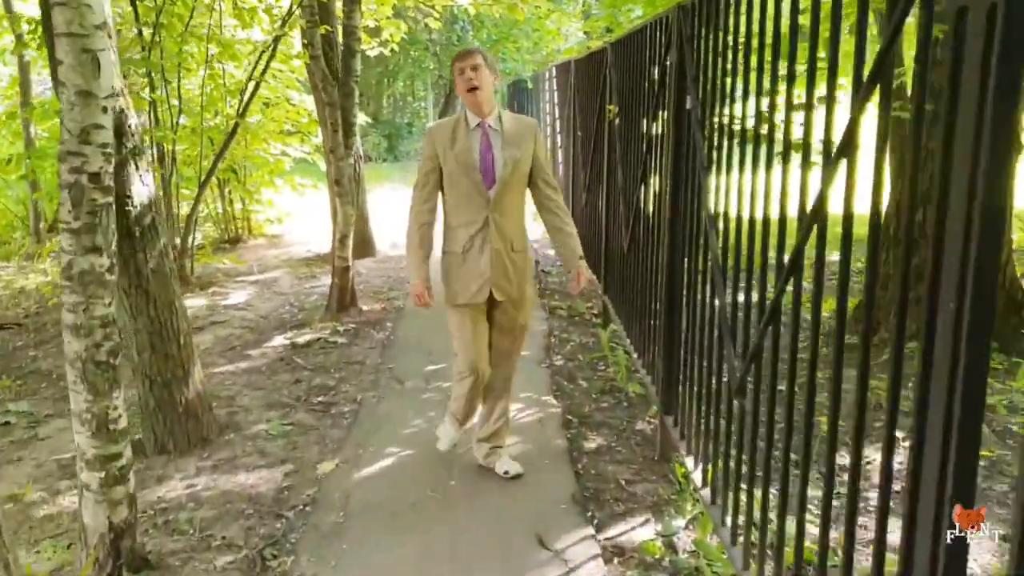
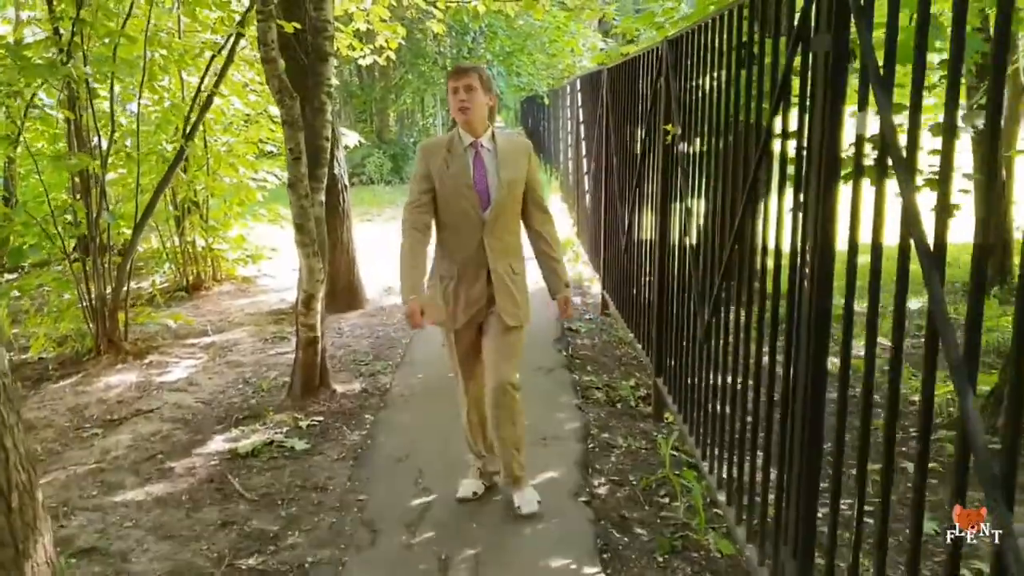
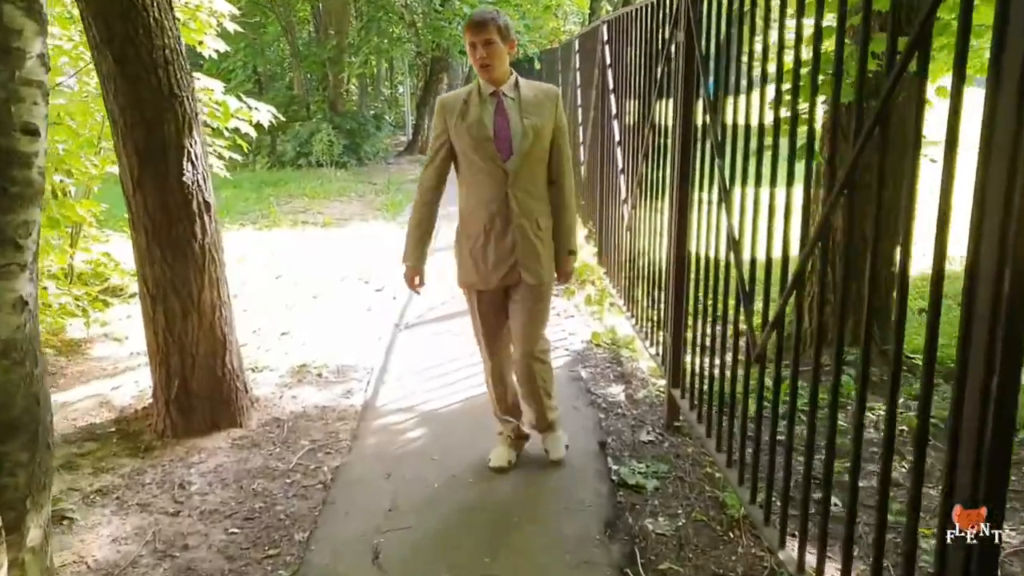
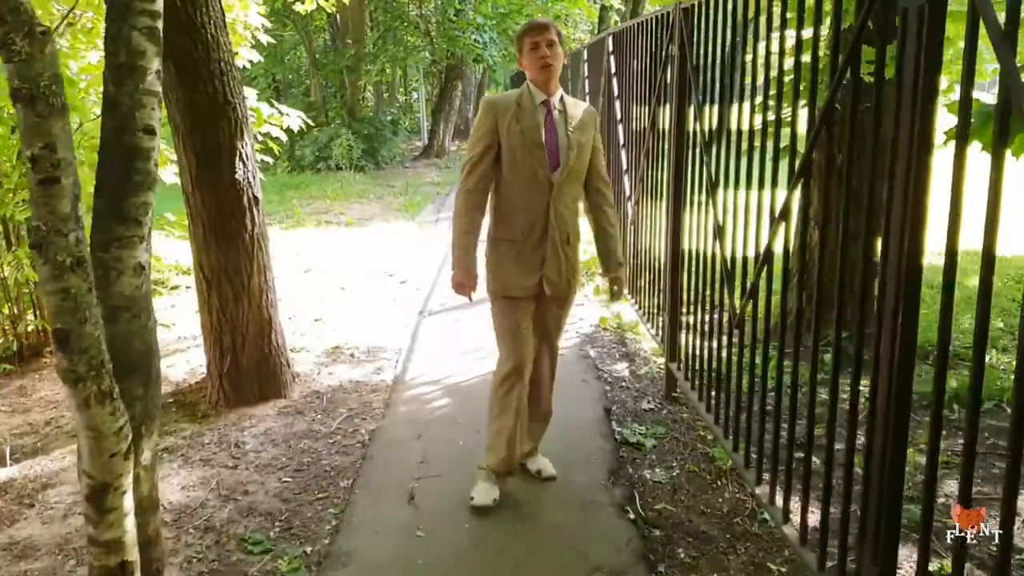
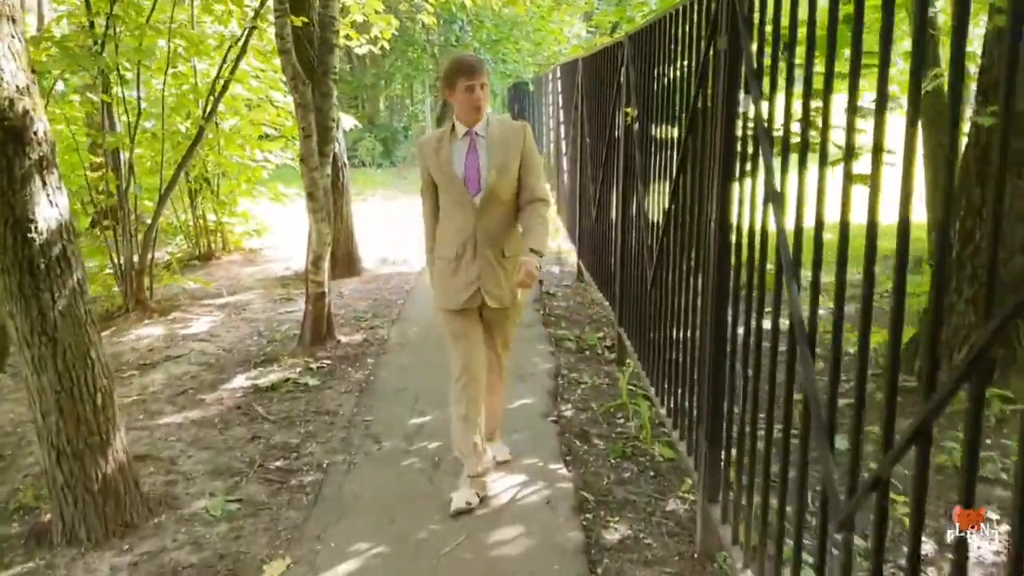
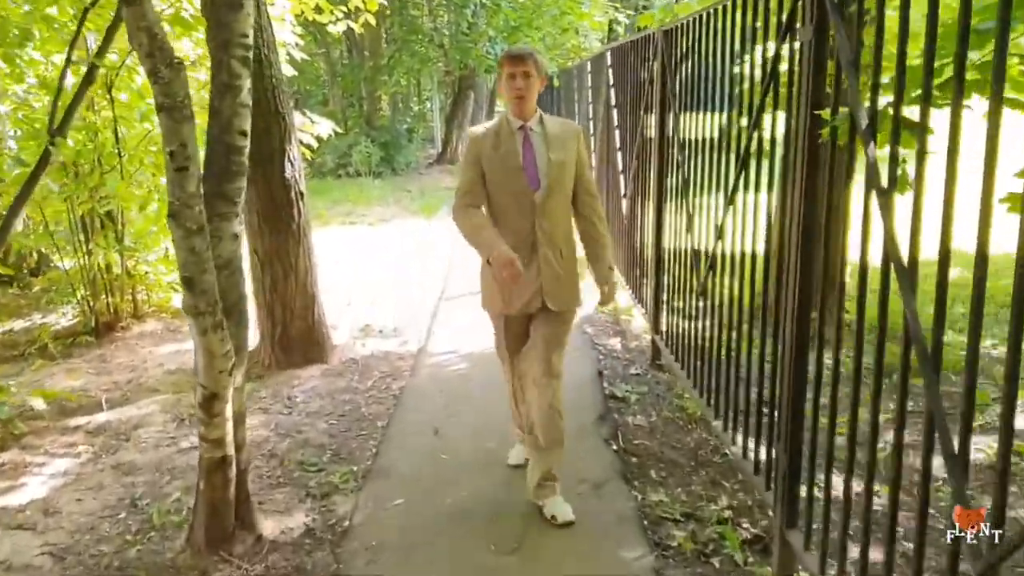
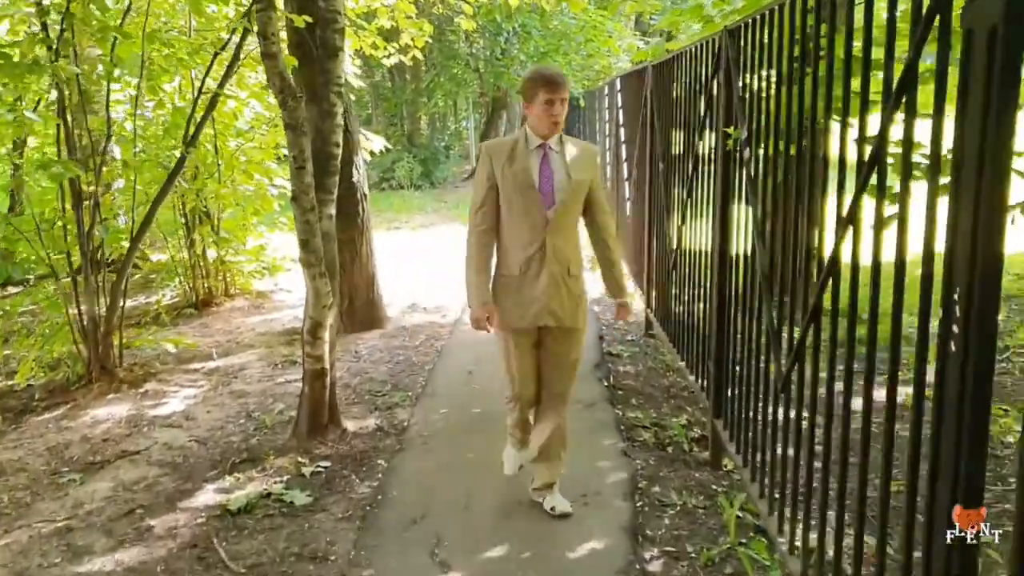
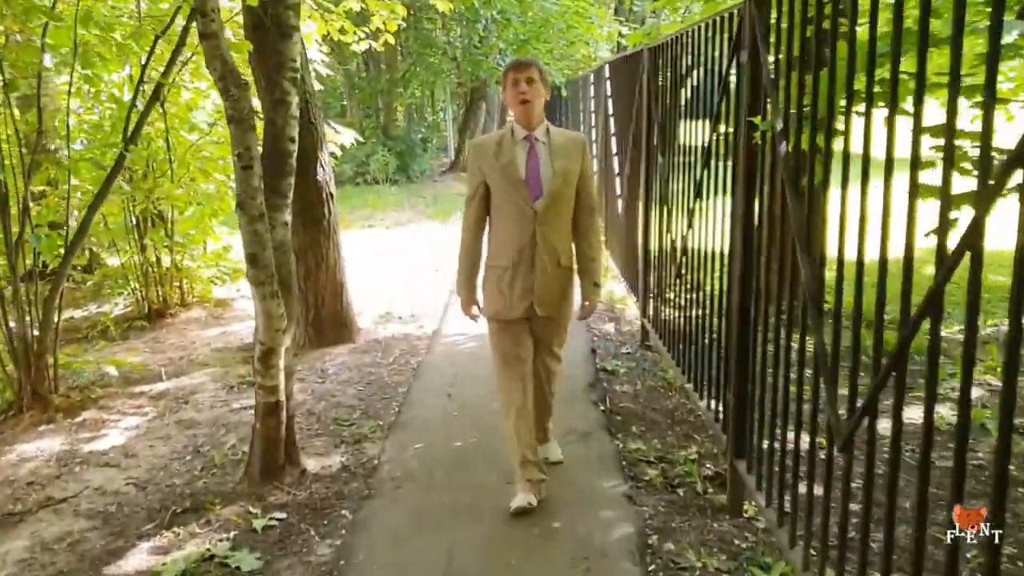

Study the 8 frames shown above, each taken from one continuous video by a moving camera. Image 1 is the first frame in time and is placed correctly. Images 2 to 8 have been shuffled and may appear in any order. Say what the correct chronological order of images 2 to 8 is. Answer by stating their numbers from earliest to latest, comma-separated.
5, 2, 7, 8, 6, 4, 3
